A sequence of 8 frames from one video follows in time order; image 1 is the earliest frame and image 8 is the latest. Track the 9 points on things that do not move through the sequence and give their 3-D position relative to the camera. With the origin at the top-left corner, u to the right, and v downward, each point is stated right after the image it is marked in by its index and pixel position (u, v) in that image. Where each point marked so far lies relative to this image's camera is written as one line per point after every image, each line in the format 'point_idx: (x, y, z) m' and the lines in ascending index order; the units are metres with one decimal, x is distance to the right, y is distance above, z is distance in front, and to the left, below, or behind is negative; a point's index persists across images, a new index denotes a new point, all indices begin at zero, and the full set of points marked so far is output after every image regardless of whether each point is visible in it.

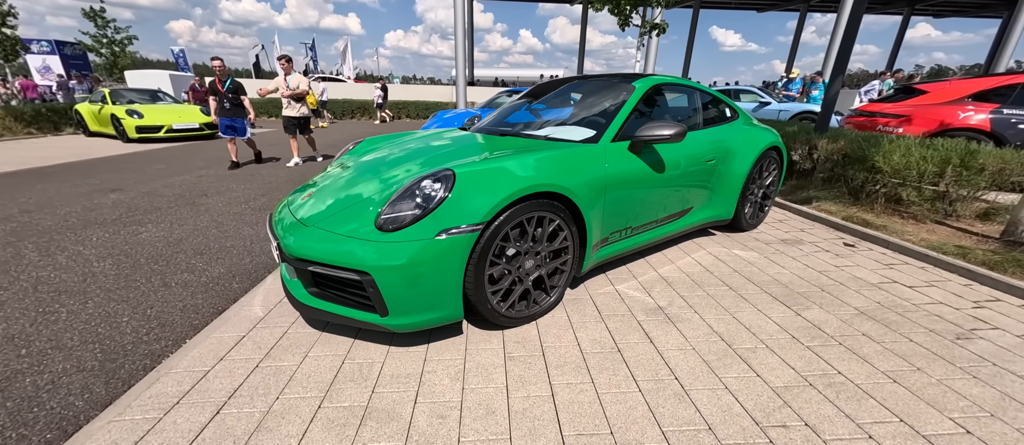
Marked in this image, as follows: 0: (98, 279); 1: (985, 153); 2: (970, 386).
0: (-2.9, -0.4, +2.6) m
1: (+4.5, +0.7, +3.5) m
2: (+2.1, -0.7, +1.7) m
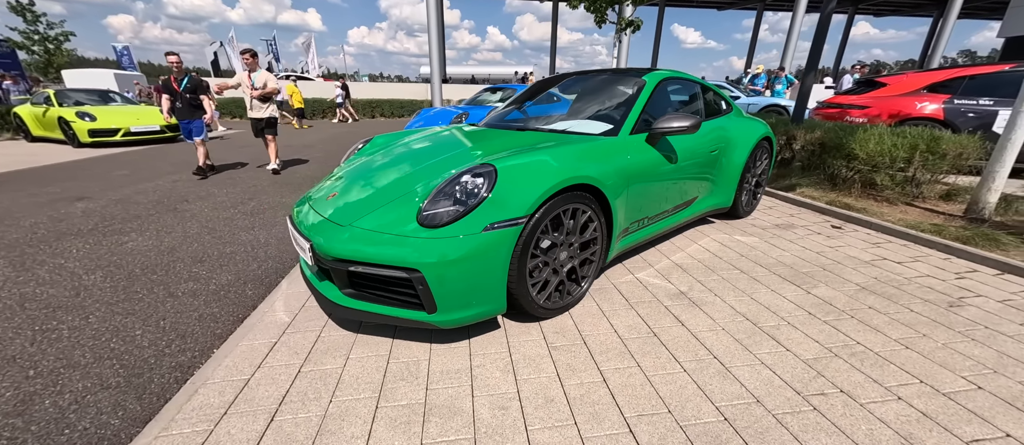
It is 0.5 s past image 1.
0: (-2.7, -0.5, +2.4) m
1: (+4.5, +0.9, +3.8) m
2: (+2.3, -0.6, +1.8) m
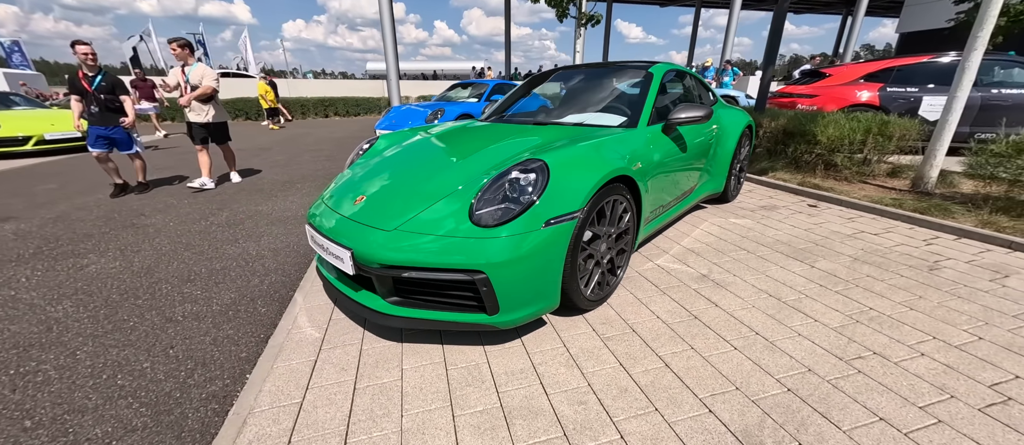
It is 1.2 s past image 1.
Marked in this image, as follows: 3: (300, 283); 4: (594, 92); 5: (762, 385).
0: (-2.5, -0.6, +2.1) m
1: (+4.4, +1.2, +4.3) m
2: (+2.6, -0.5, +2.1) m
3: (-1.4, -0.4, +2.5) m
4: (+0.7, +1.1, +3.4) m
5: (+1.1, -0.7, +1.6) m
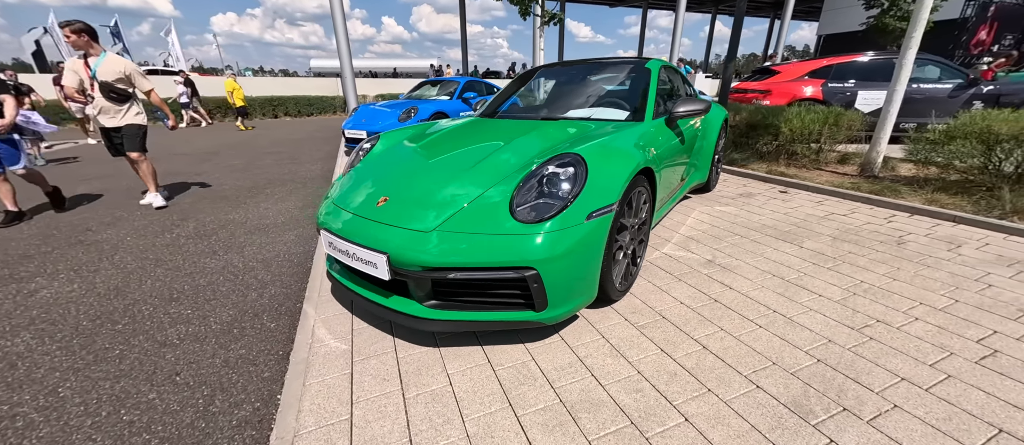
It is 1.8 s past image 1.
0: (-2.3, -0.7, +1.8) m
1: (+4.3, +1.4, +4.7) m
2: (+2.7, -0.3, +2.4) m
3: (-1.3, -0.5, +2.3) m
4: (+0.7, +1.1, +3.5) m
5: (+1.3, -0.6, +1.7) m
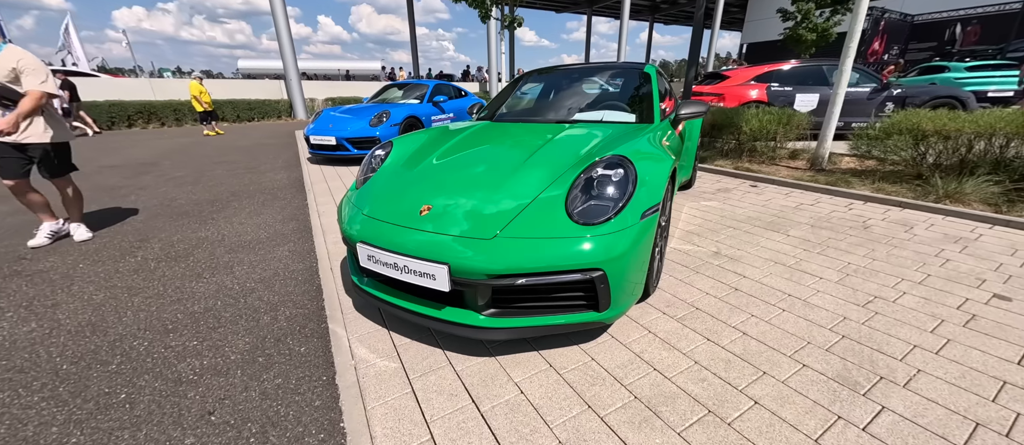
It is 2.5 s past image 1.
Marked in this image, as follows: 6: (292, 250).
0: (-2.0, -0.8, +1.5) m
1: (+4.0, +1.5, +5.3) m
2: (+2.9, -0.2, +2.7) m
3: (-1.1, -0.5, +2.2) m
4: (+0.7, +1.1, +3.6) m
5: (+1.6, -0.6, +1.9) m
6: (-1.8, -0.2, +3.0) m
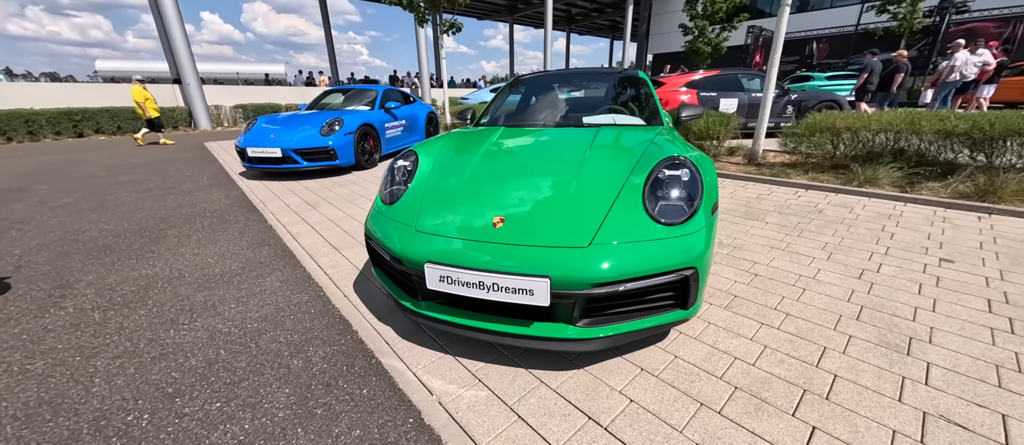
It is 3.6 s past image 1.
0: (-1.5, -1.0, +1.1) m
1: (+3.5, +1.7, +6.0) m
2: (+3.0, -0.1, +3.2) m
3: (-0.7, -0.6, +1.9) m
4: (+0.6, +1.1, +3.6) m
5: (+1.9, -0.5, +2.1) m
6: (-1.6, -0.4, +2.6) m
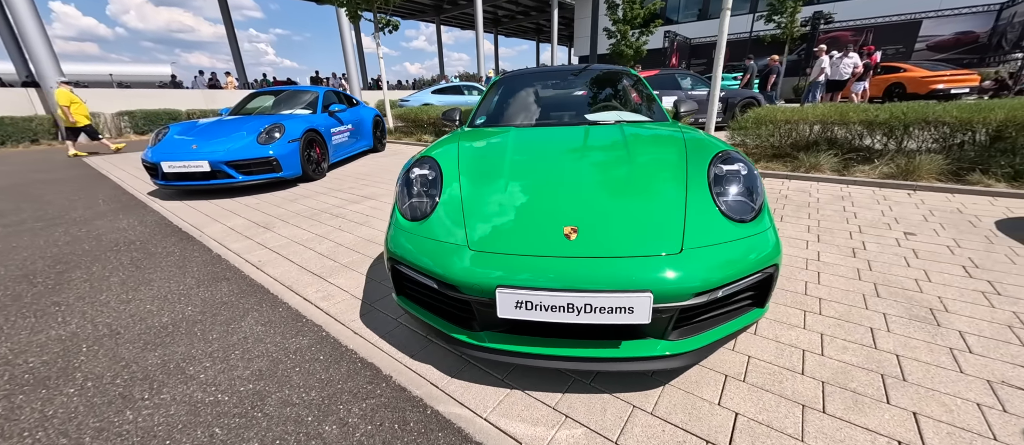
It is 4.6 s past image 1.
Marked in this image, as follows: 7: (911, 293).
0: (-1.0, -1.1, +0.6) m
1: (+2.9, +1.9, +6.3) m
2: (+3.0, +0.1, +3.5) m
3: (-0.4, -0.7, +1.6) m
4: (+0.5, +1.1, +3.5) m
5: (+2.2, -0.4, +2.3) m
6: (-1.4, -0.6, +2.1) m
7: (+2.4, -0.4, +2.2) m
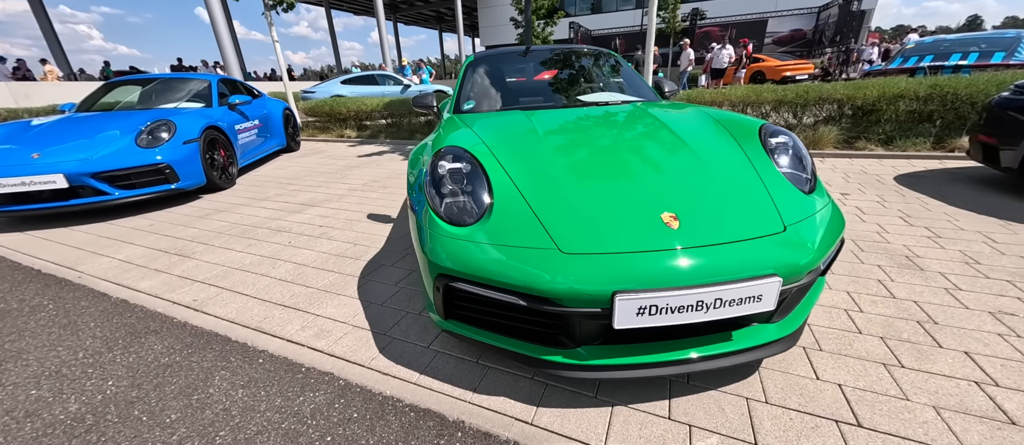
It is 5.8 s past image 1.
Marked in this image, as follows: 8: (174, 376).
0: (-0.3, -1.2, +0.2) m
1: (+1.8, +2.2, +6.6) m
2: (+2.8, +0.4, +3.9) m
3: (0.0, -0.7, +1.3) m
4: (+0.2, +1.2, +3.3) m
5: (+2.3, -0.1, +2.5) m
6: (-1.1, -0.7, +1.6) m
7: (+2.5, -0.2, +2.5) m
8: (-1.5, -0.7, +1.6) m
